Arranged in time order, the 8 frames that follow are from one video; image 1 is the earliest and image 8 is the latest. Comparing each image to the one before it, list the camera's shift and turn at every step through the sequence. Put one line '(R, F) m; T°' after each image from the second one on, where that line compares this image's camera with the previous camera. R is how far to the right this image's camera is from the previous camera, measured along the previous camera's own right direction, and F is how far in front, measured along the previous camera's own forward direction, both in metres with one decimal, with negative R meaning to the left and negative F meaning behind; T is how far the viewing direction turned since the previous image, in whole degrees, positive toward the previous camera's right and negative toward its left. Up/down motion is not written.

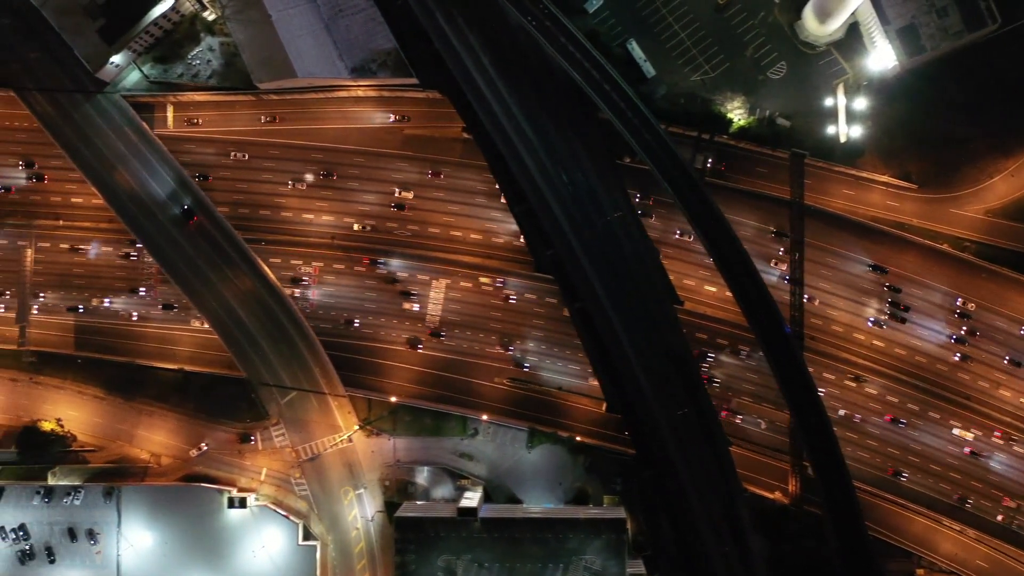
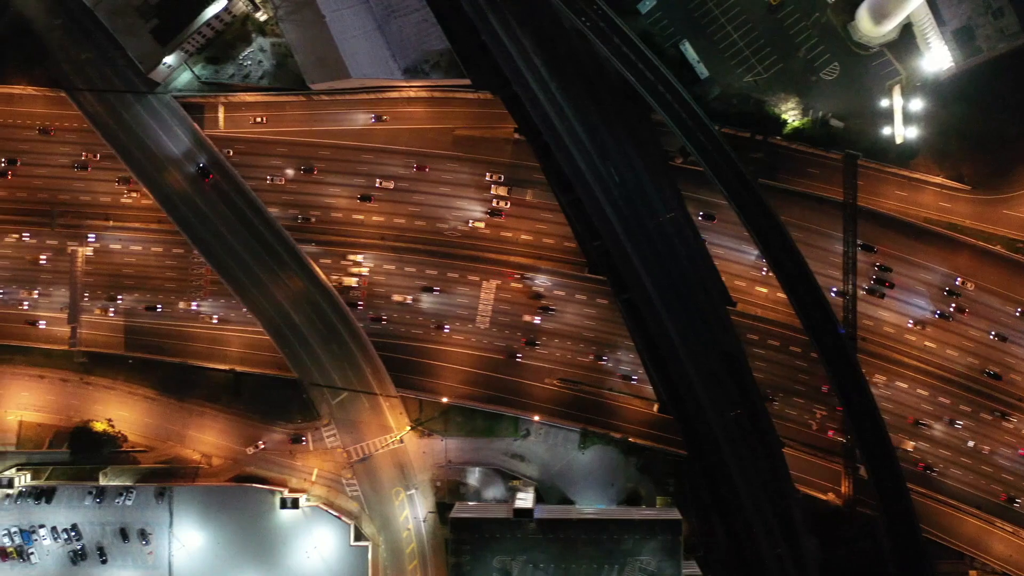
(-1.9, 0.0) m; 0°
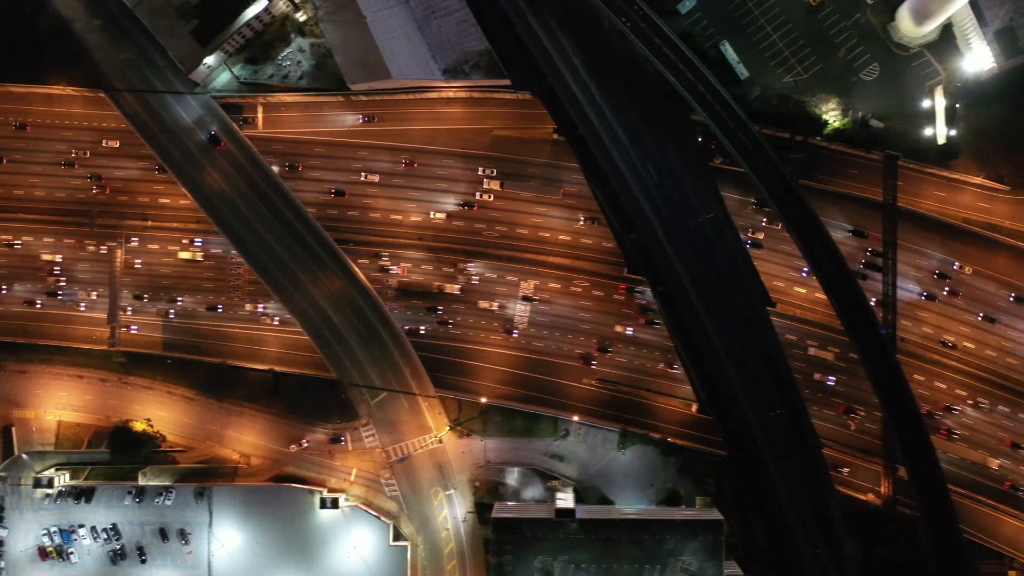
(-1.4, 0.0) m; 0°
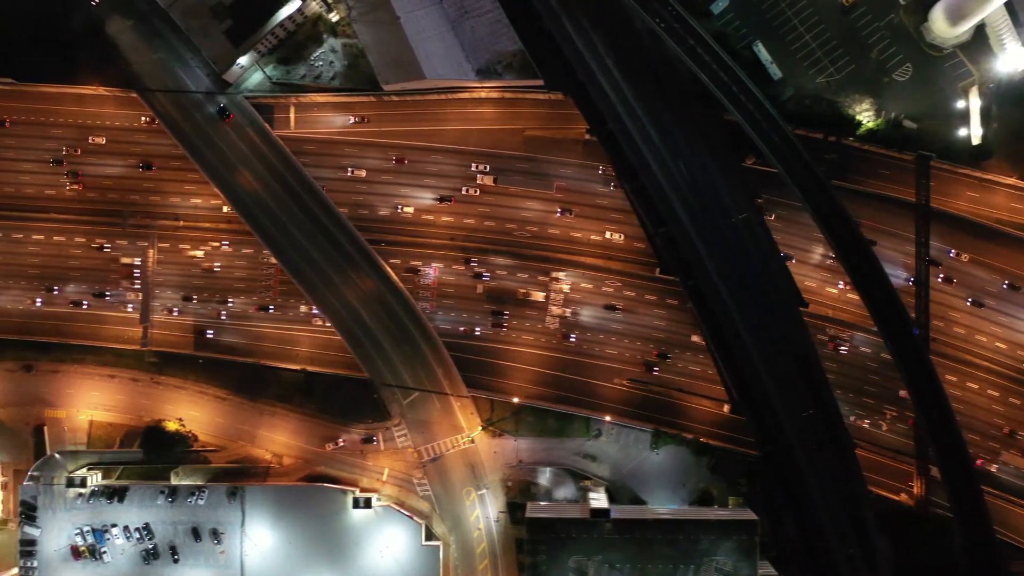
(-1.2, -0.1) m; 0°
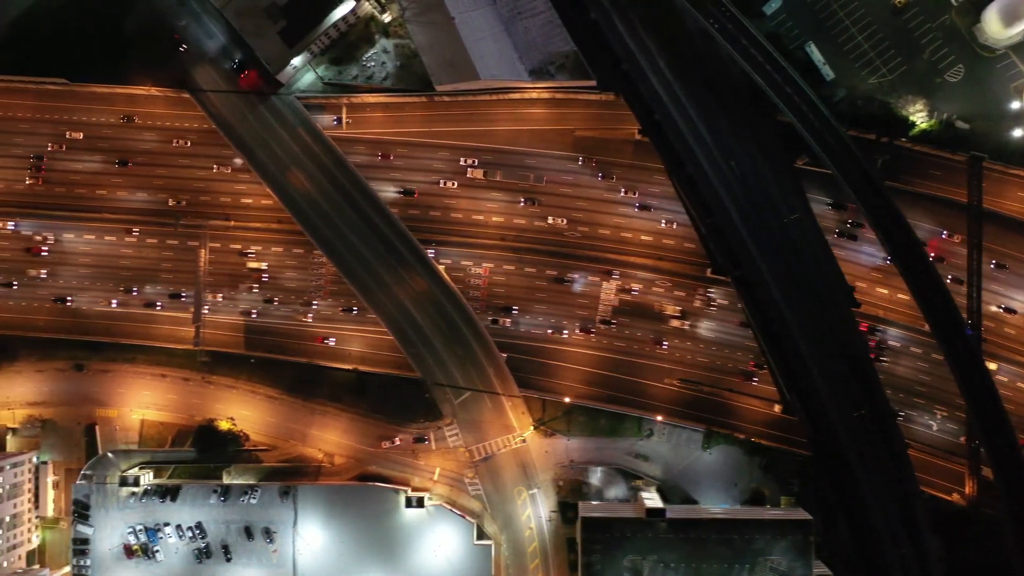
(-1.9, -0.1) m; 0°
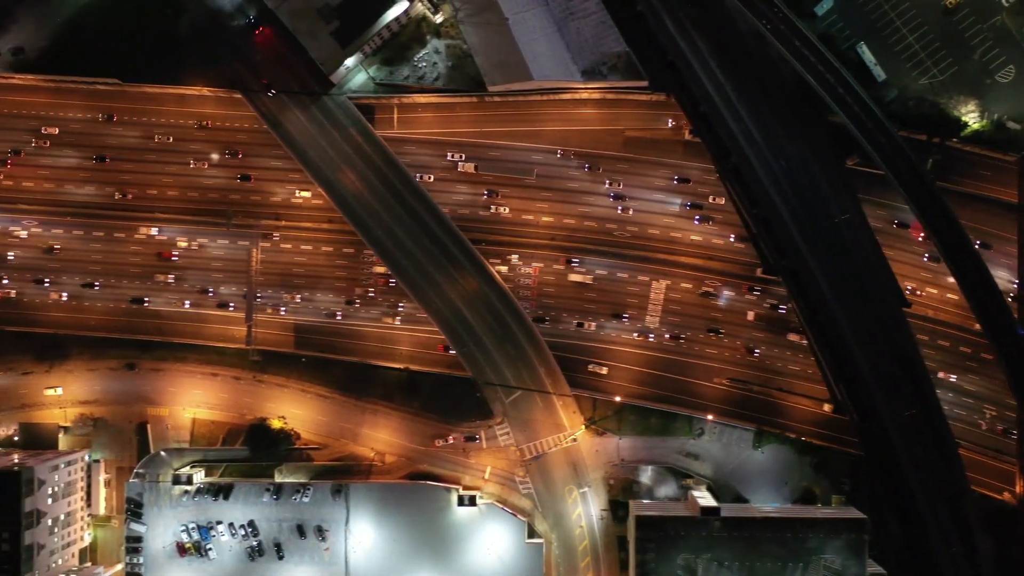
(-1.9, -0.2) m; 0°
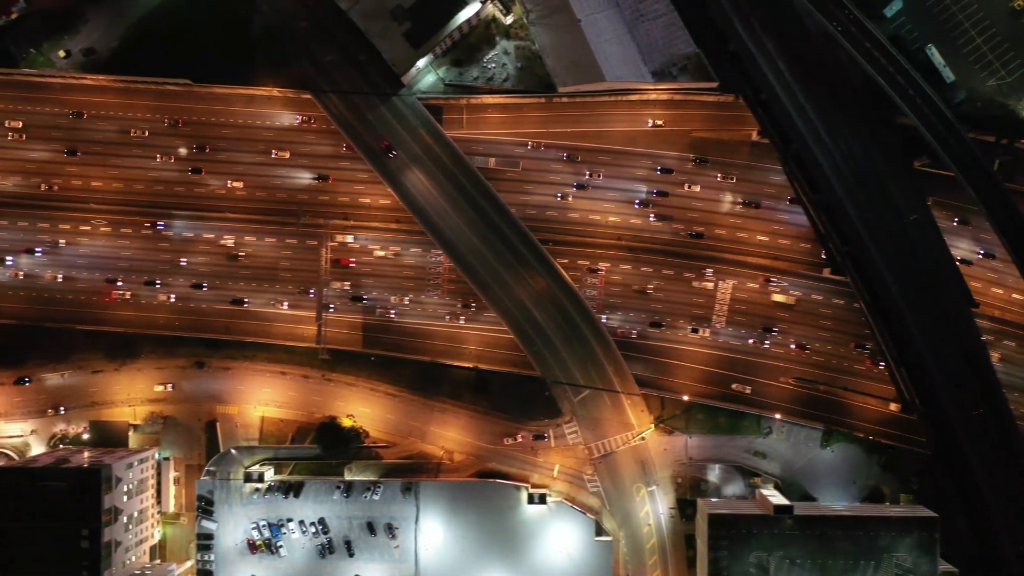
(-2.7, -0.3) m; 0°
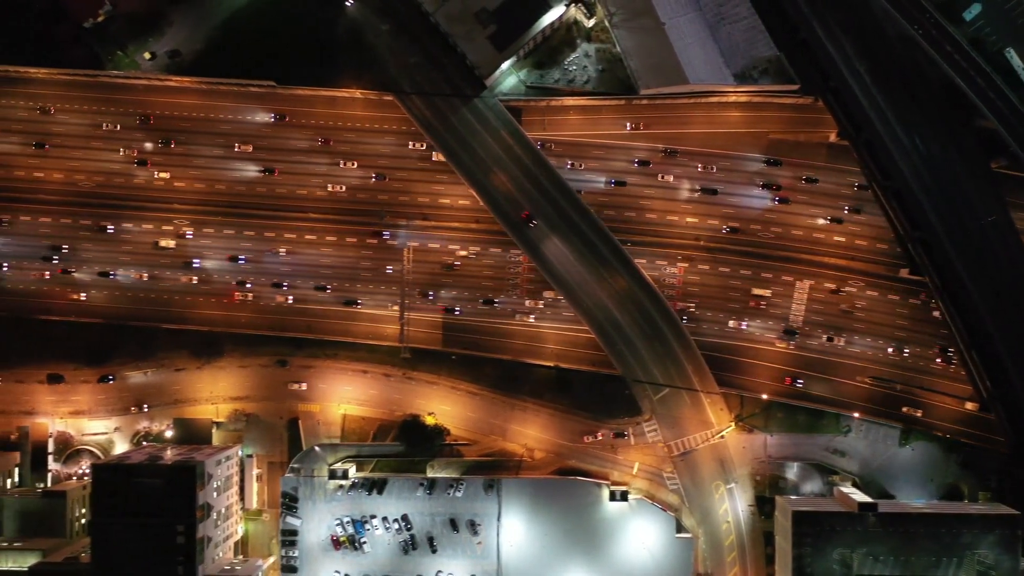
(-3.1, -0.5) m; 0°
